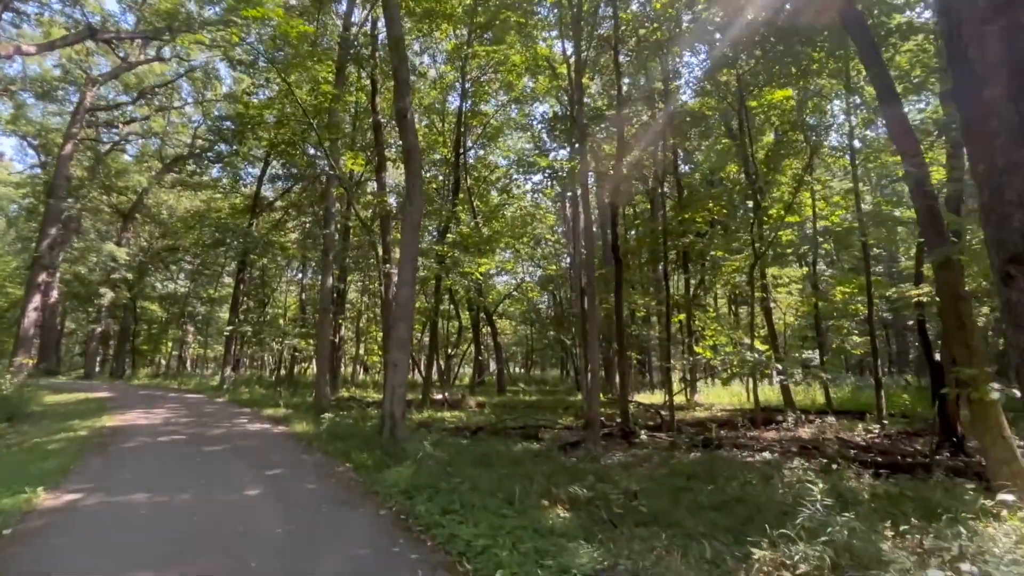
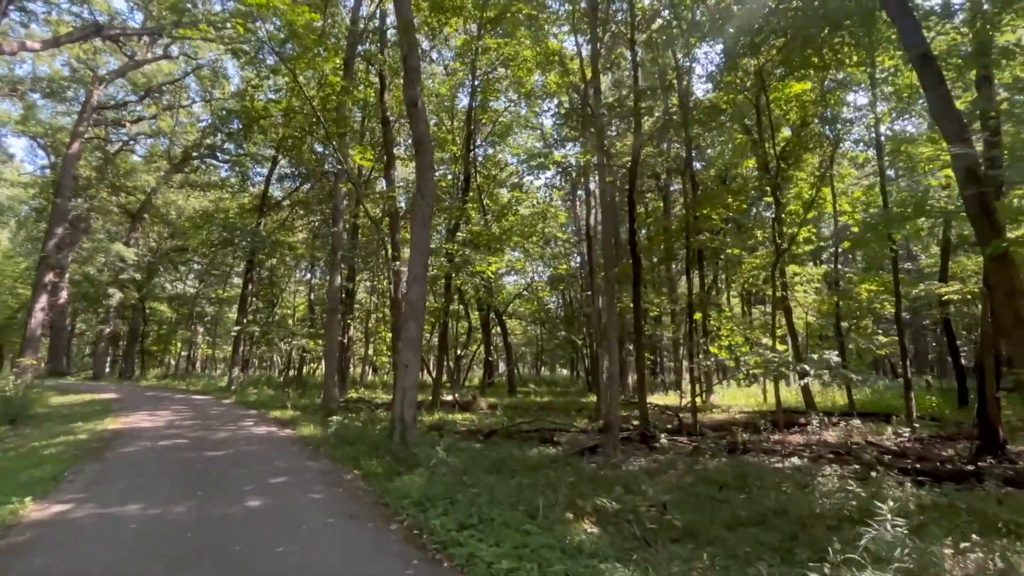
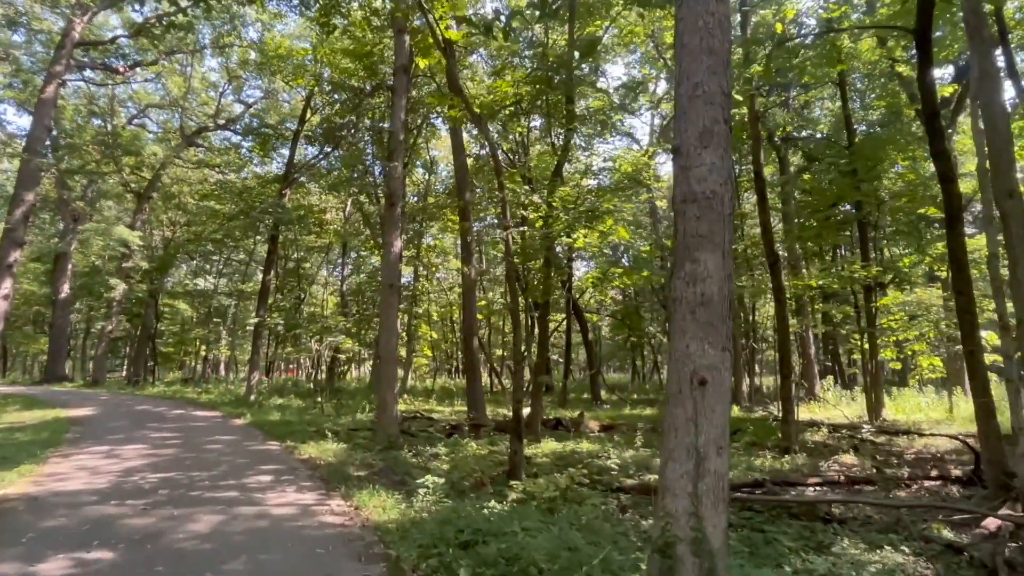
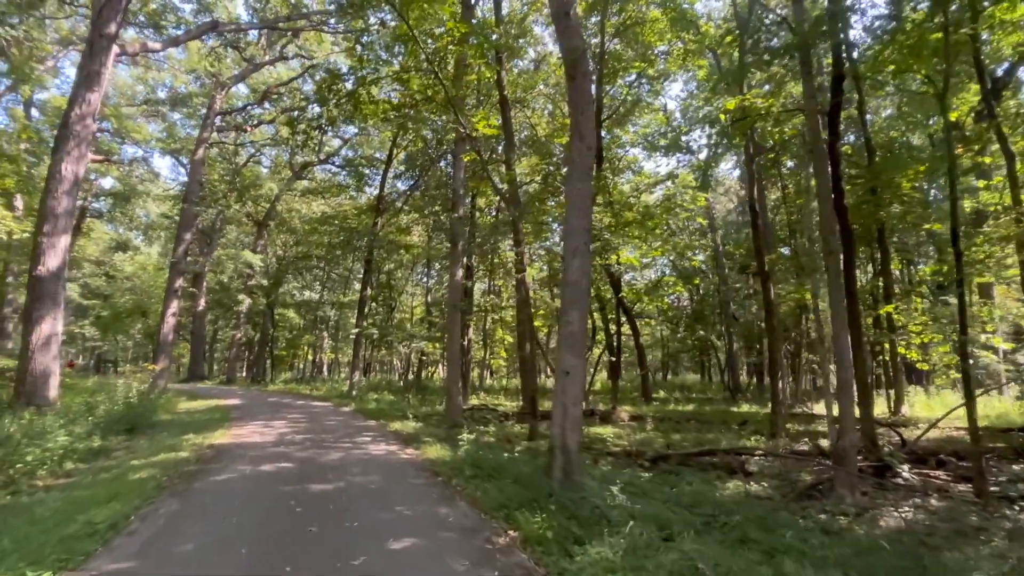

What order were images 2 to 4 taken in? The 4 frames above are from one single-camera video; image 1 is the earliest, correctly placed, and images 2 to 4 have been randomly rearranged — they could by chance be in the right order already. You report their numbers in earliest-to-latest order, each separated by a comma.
2, 4, 3
